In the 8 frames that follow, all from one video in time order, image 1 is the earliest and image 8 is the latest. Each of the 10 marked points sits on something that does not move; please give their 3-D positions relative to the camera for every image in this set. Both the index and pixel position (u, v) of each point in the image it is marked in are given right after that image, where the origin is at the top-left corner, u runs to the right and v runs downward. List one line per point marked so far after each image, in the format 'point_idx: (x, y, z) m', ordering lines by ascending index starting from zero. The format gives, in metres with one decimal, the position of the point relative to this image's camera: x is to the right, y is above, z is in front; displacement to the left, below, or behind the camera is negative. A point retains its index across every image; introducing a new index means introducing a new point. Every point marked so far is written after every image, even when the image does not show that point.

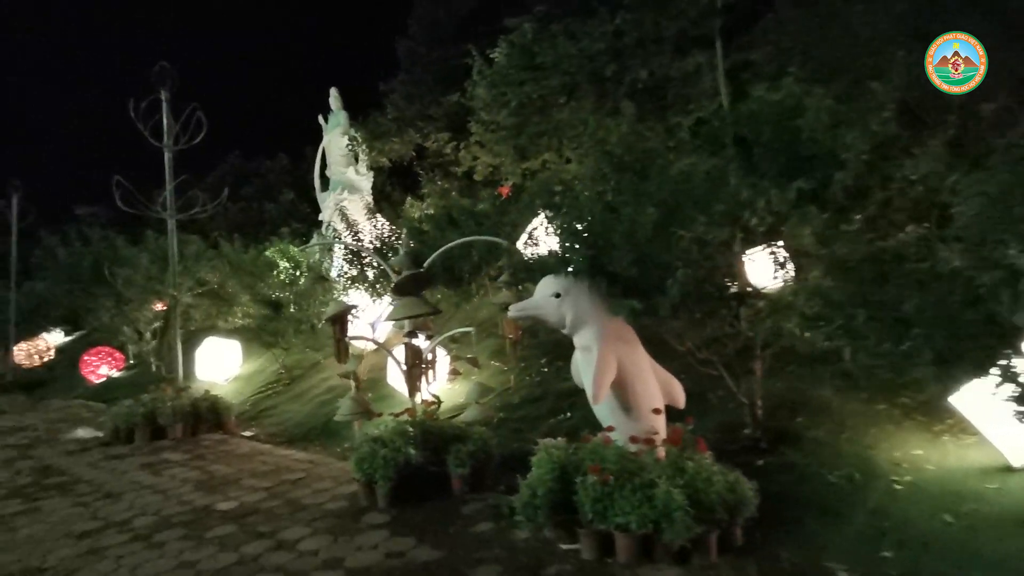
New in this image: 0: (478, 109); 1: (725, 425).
0: (-0.8, +4.0, +13.5) m
1: (+2.6, -1.7, +7.4) m
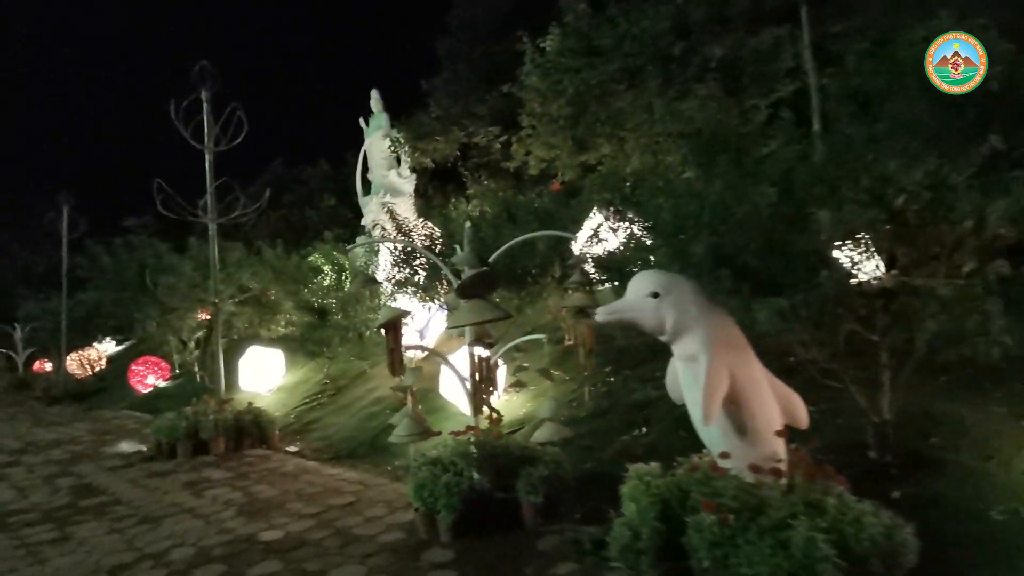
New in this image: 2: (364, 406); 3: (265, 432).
0: (+0.4, +3.9, +12.6) m
1: (+3.4, -1.6, +6.3) m
2: (-3.1, -2.4, +12.4) m
3: (-4.7, -2.7, +11.4) m
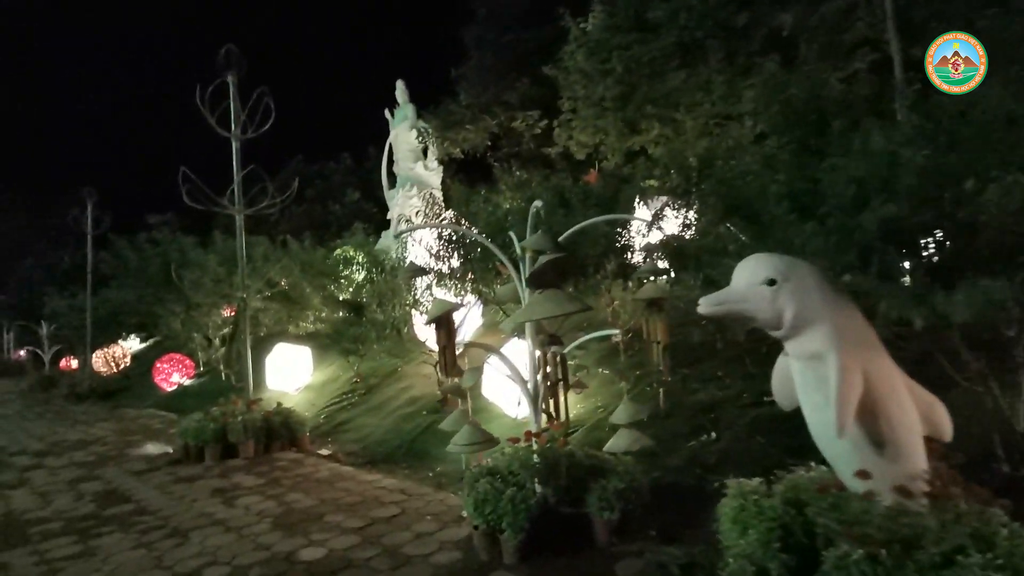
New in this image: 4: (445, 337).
0: (+1.2, +4.0, +11.9) m
1: (+4.1, -1.5, +5.5) m
2: (-2.2, -2.3, +11.7) m
3: (-3.9, -2.6, +10.8) m
4: (-0.7, -0.5, +6.4) m
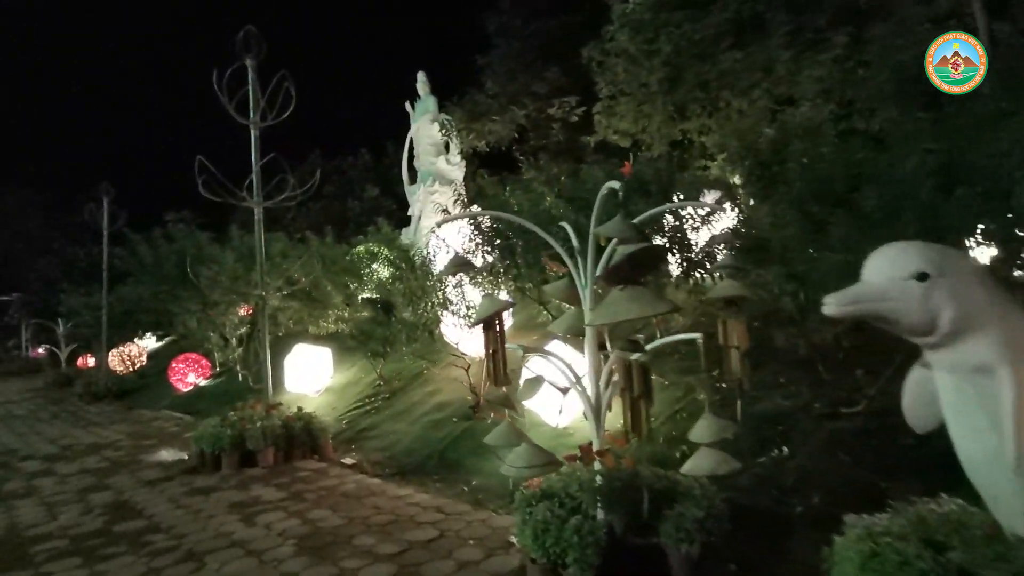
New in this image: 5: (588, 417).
0: (+1.8, +4.1, +11.1) m
1: (+4.6, -1.5, +4.6) m
2: (-1.6, -2.2, +11.0) m
3: (-3.2, -2.6, +10.1) m
4: (-0.2, -0.5, +5.7) m
5: (+0.7, -1.2, +5.6) m
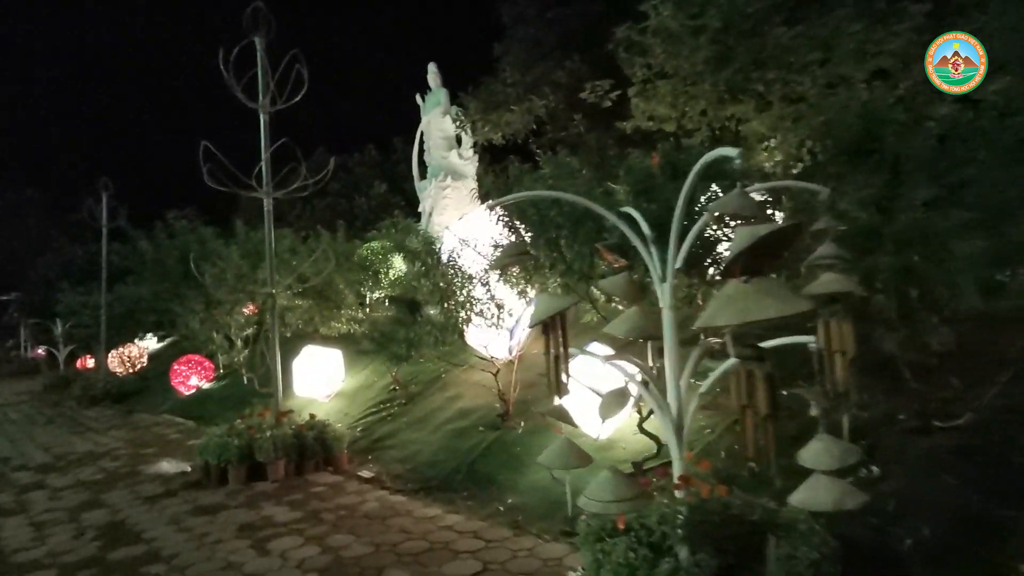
0: (+2.3, +4.1, +10.2) m
1: (+5.1, -1.5, +3.7) m
2: (-1.1, -2.2, +10.2) m
3: (-2.8, -2.5, +9.3) m
4: (+0.3, -0.5, +4.8) m
5: (+1.2, -1.1, +4.7) m
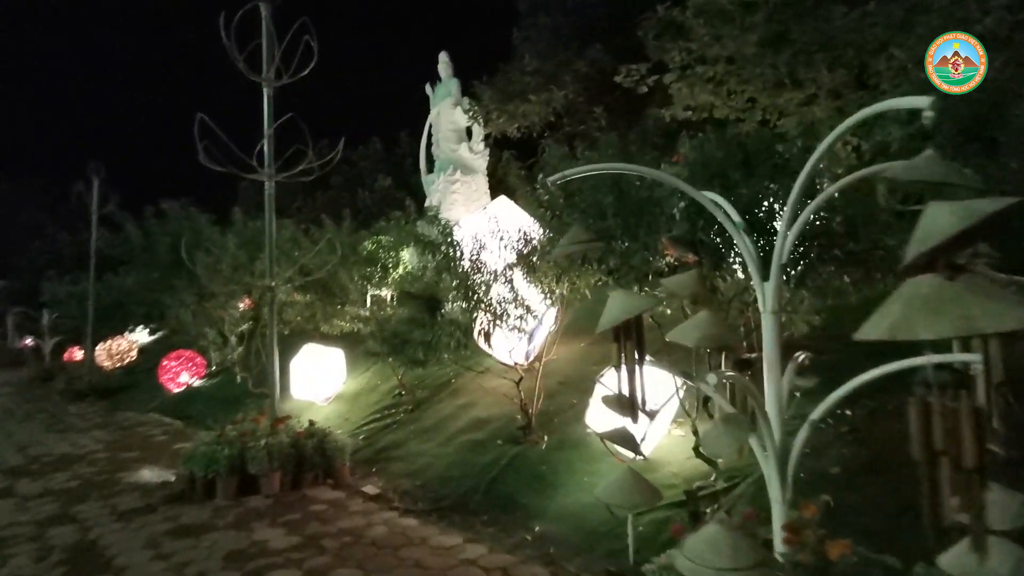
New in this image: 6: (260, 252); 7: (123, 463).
0: (+2.8, +4.0, +9.4) m
1: (+5.4, -1.6, +2.9) m
2: (-0.8, -2.2, +9.3) m
3: (-2.5, -2.4, +8.3) m
4: (+0.7, -0.4, +3.9) m
5: (+1.6, -1.1, +3.8) m
6: (-5.8, +0.8, +13.8) m
7: (-6.4, -2.9, +9.9) m
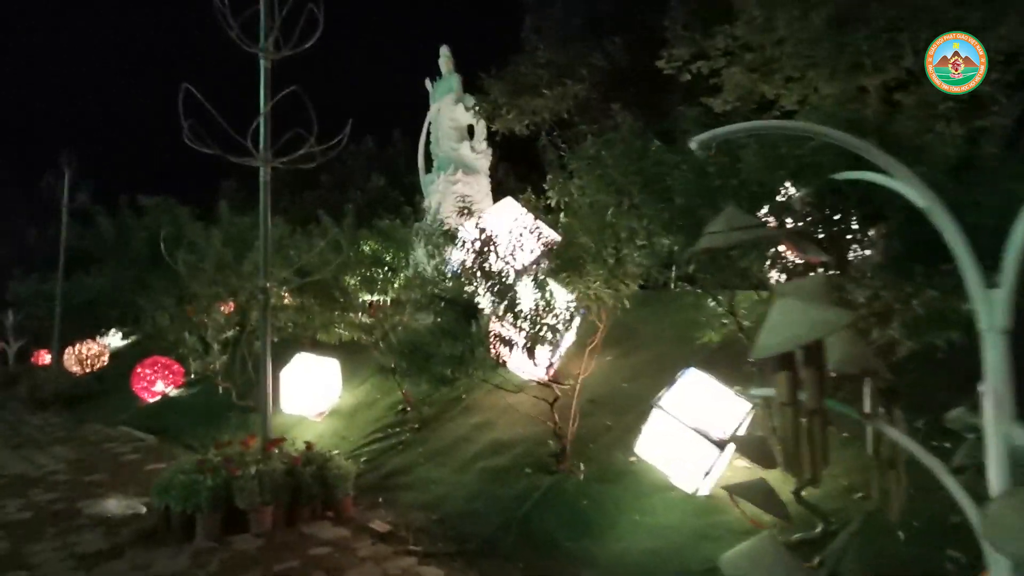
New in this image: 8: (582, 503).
0: (+3.2, +3.9, +8.4) m
1: (+6.0, -1.7, +1.9) m
2: (-0.5, -2.2, +8.1) m
3: (-2.1, -2.4, +7.1) m
4: (+1.3, -0.5, +2.9) m
5: (+2.1, -1.2, +2.7) m
6: (-5.5, +0.8, +12.5) m
7: (-6.1, -2.9, +8.6) m
8: (+0.8, -2.3, +6.6) m
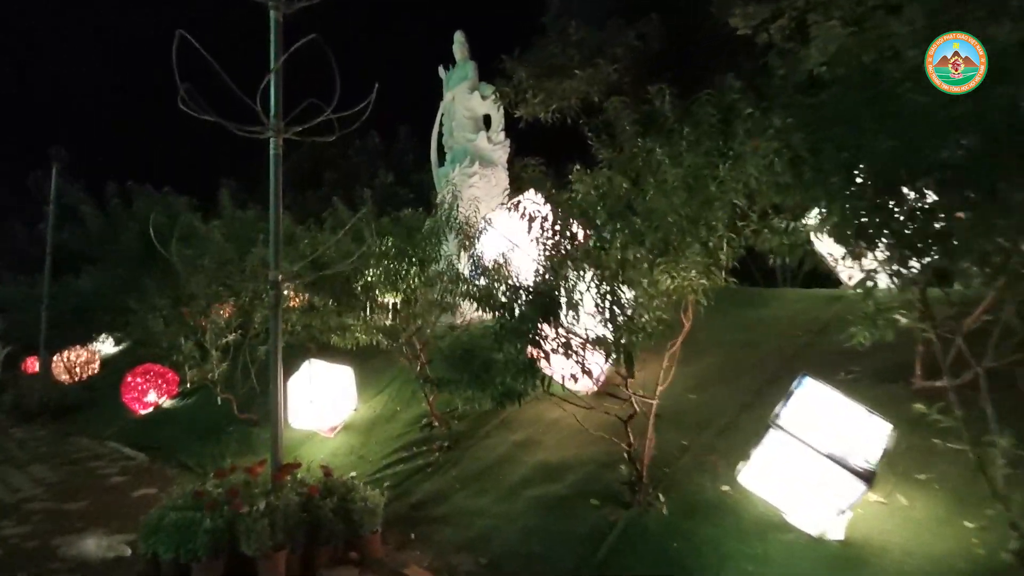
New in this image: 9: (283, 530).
0: (+3.9, +4.0, +7.2) m
1: (+6.6, -1.5, +0.6) m
2: (+0.2, -2.2, +6.8) m
3: (-1.4, -2.4, +5.8) m
4: (+1.9, -0.3, +1.6) m
5: (+2.7, -1.1, +1.5) m
6: (-4.9, +0.8, +11.3) m
7: (-5.4, -2.8, +7.3) m
8: (+1.4, -2.3, +5.3) m
9: (-2.1, -2.2, +5.5) m
